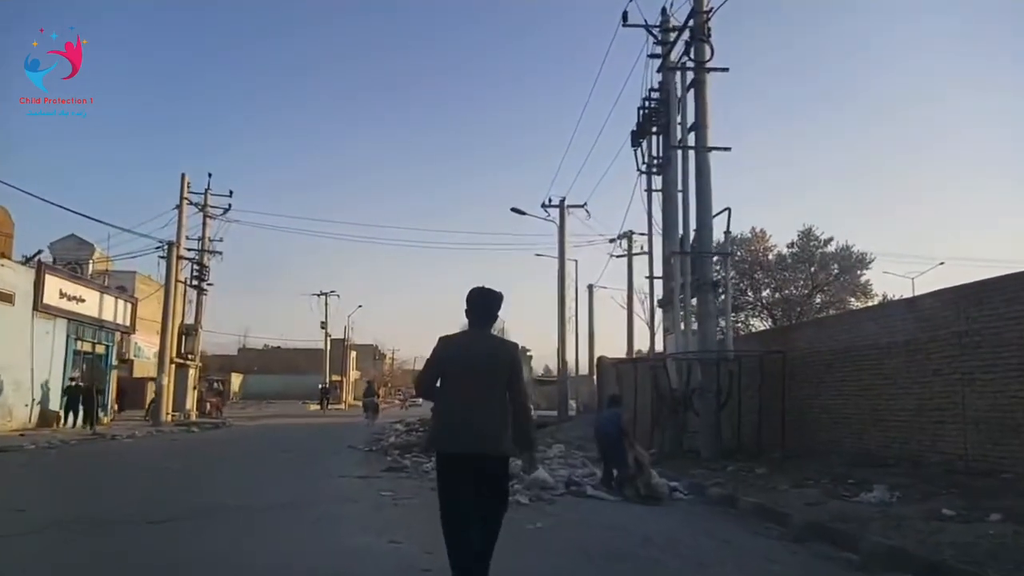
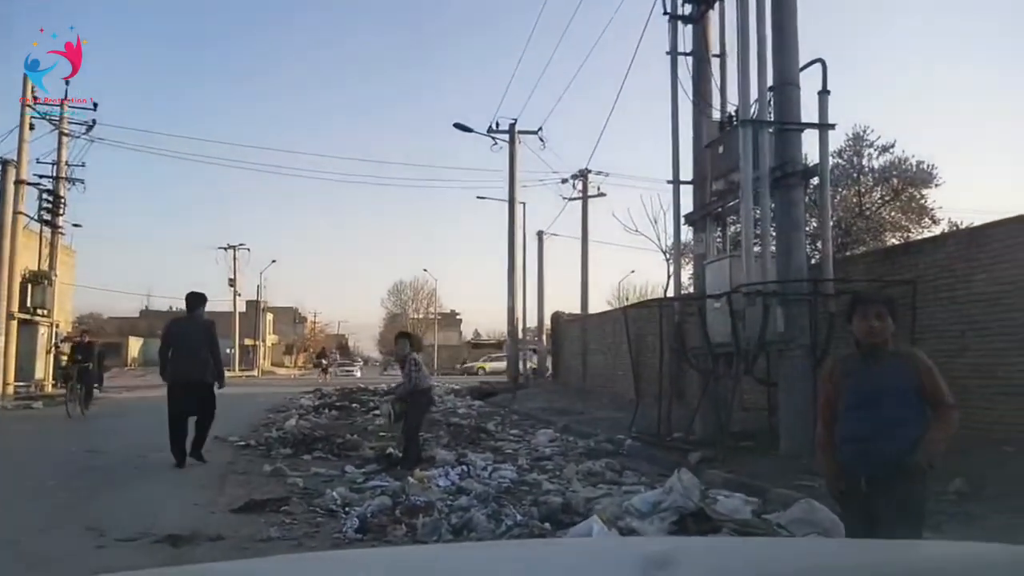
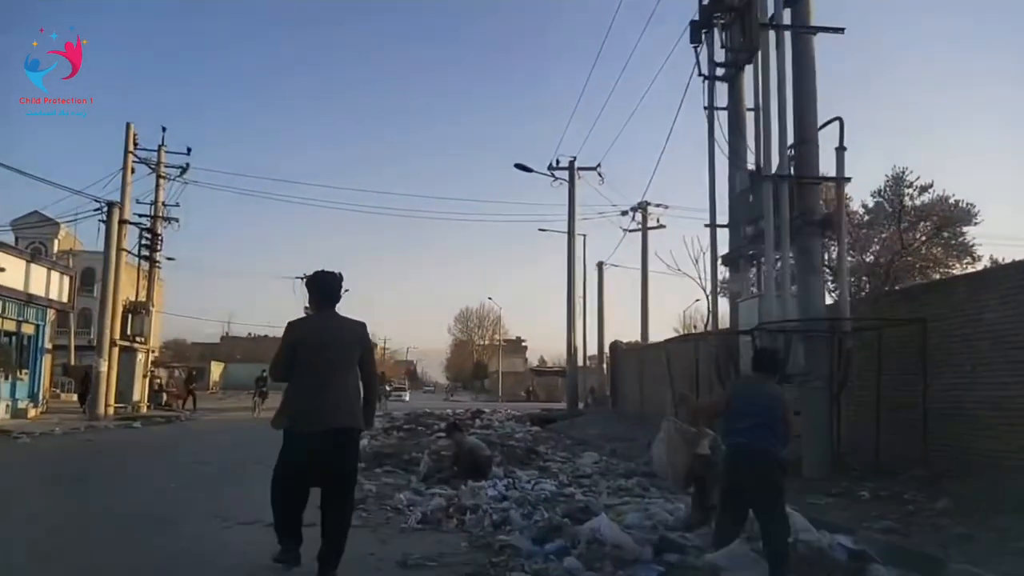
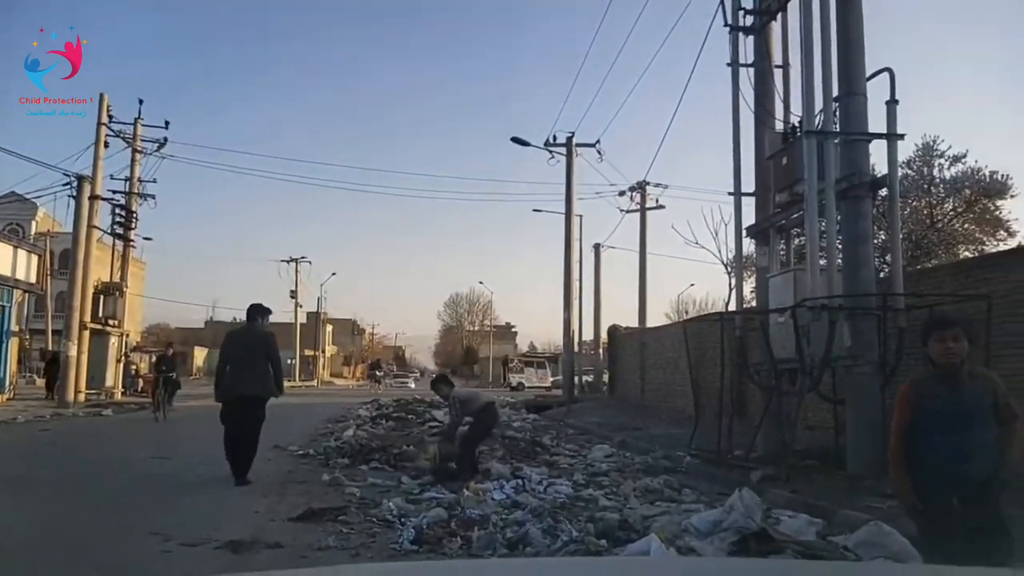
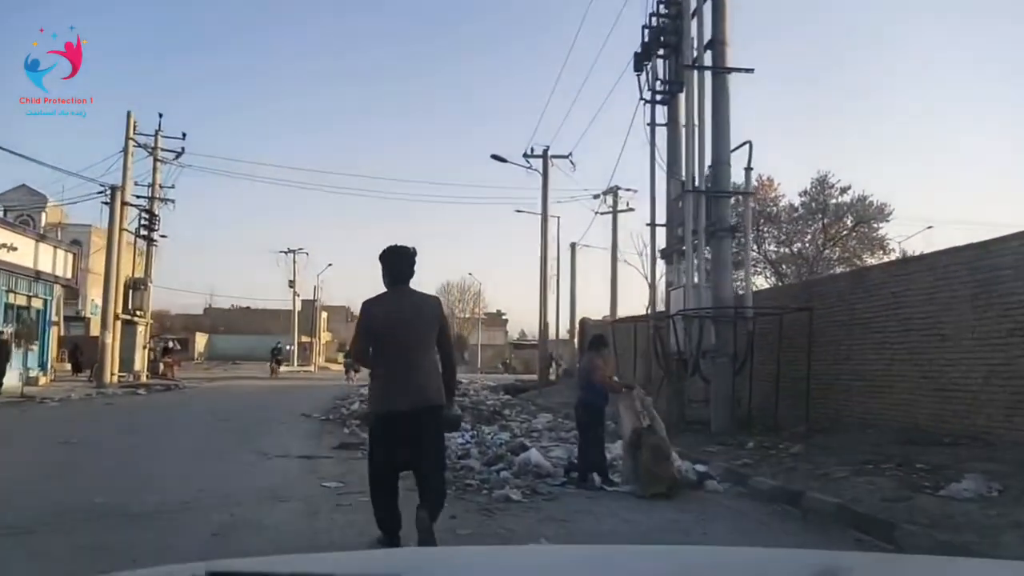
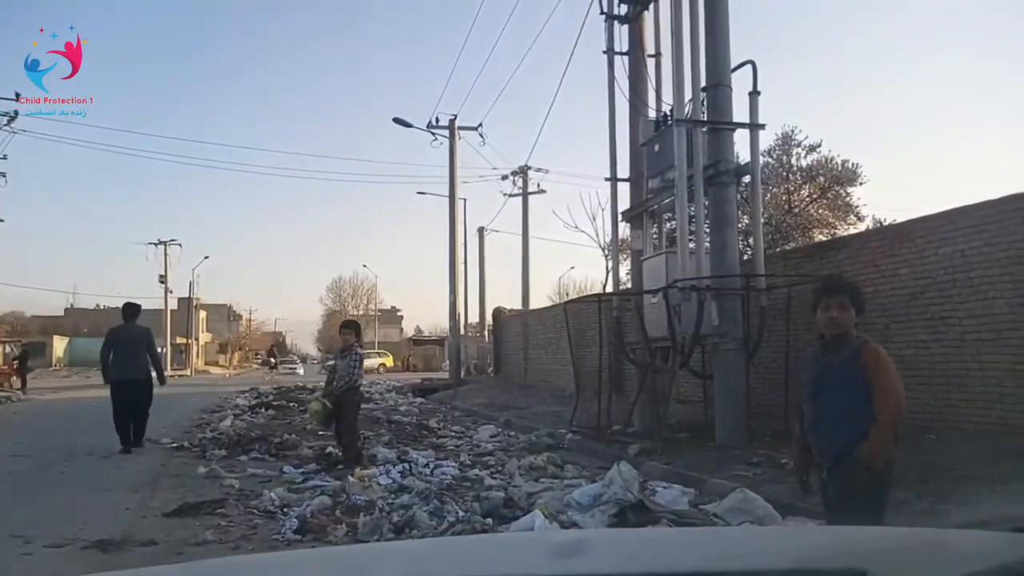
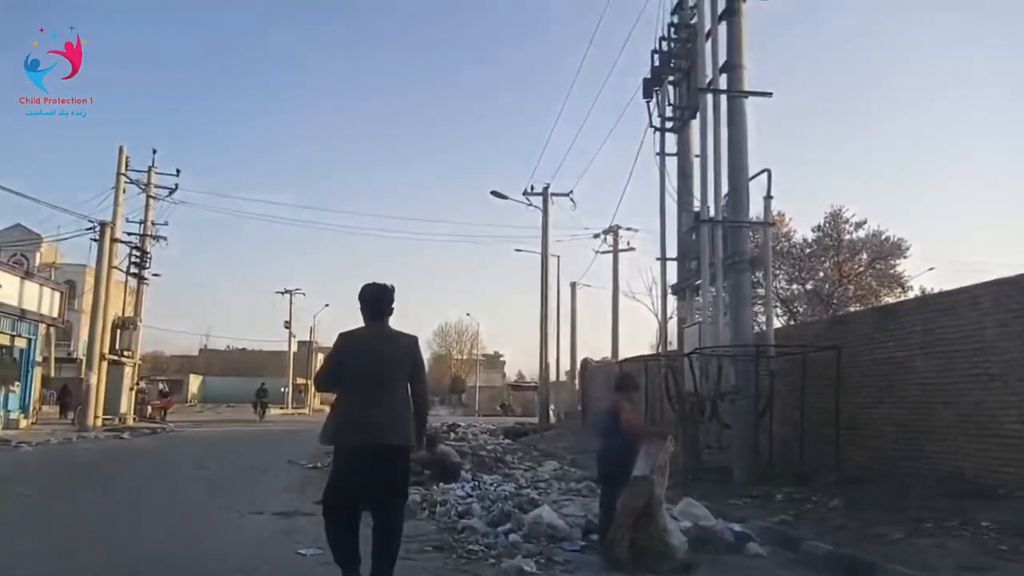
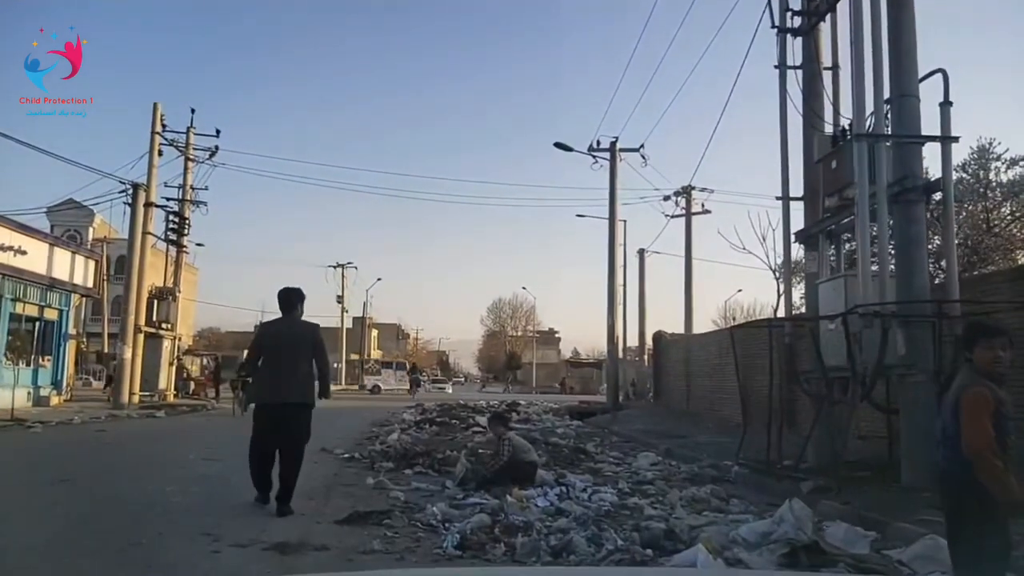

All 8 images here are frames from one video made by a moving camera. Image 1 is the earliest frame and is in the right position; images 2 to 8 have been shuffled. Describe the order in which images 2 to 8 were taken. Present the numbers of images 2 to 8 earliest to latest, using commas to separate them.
5, 7, 3, 8, 4, 2, 6
